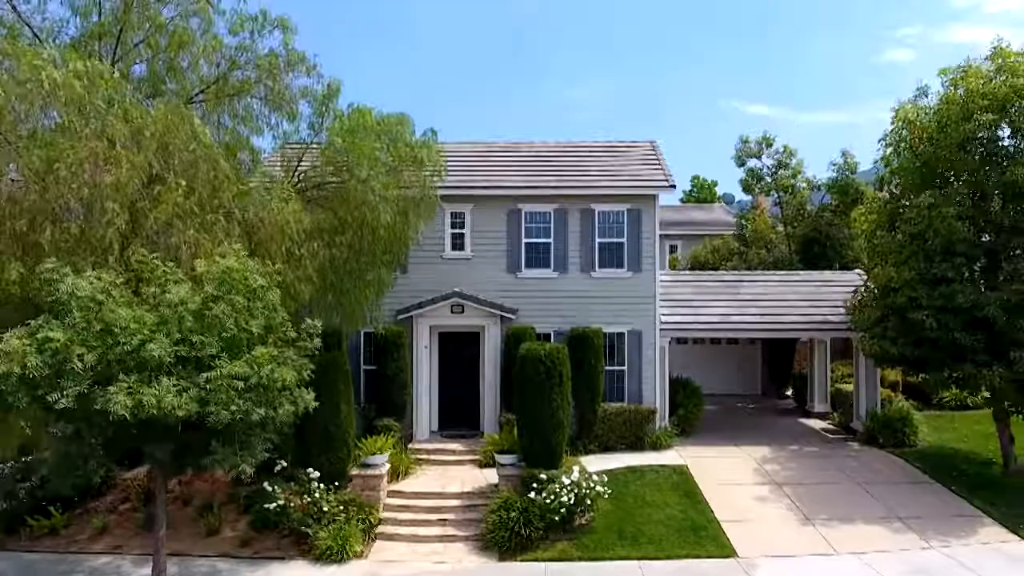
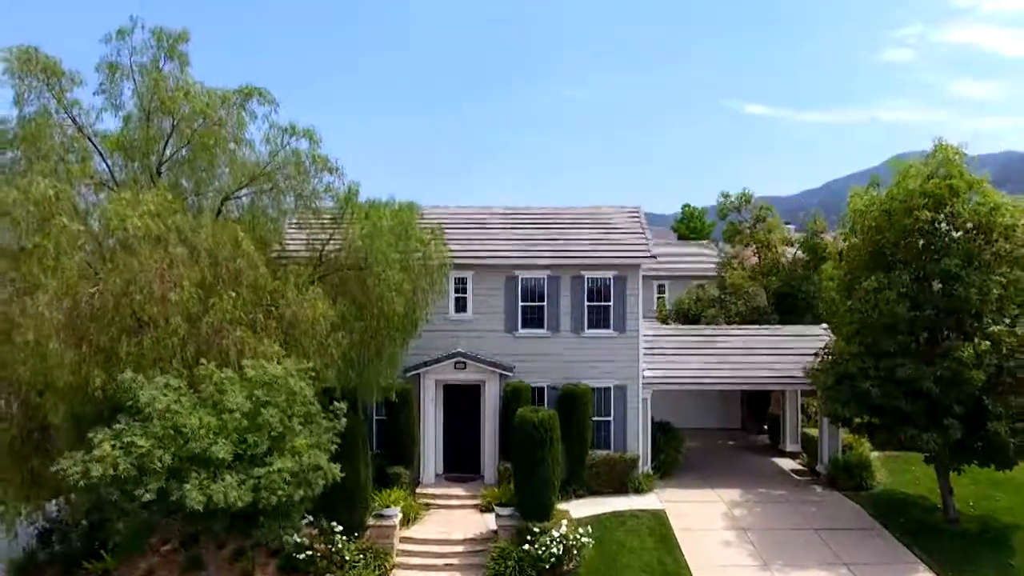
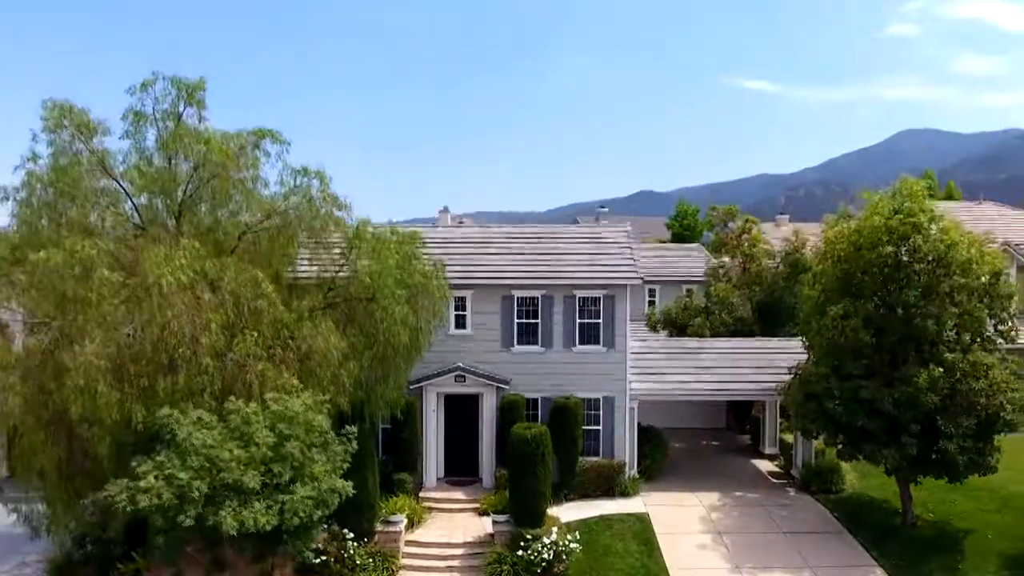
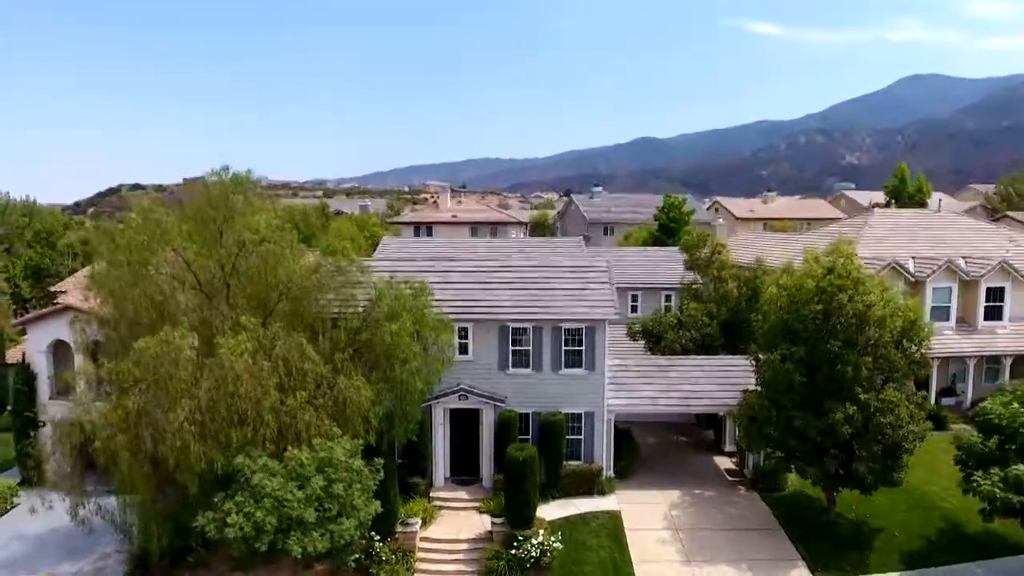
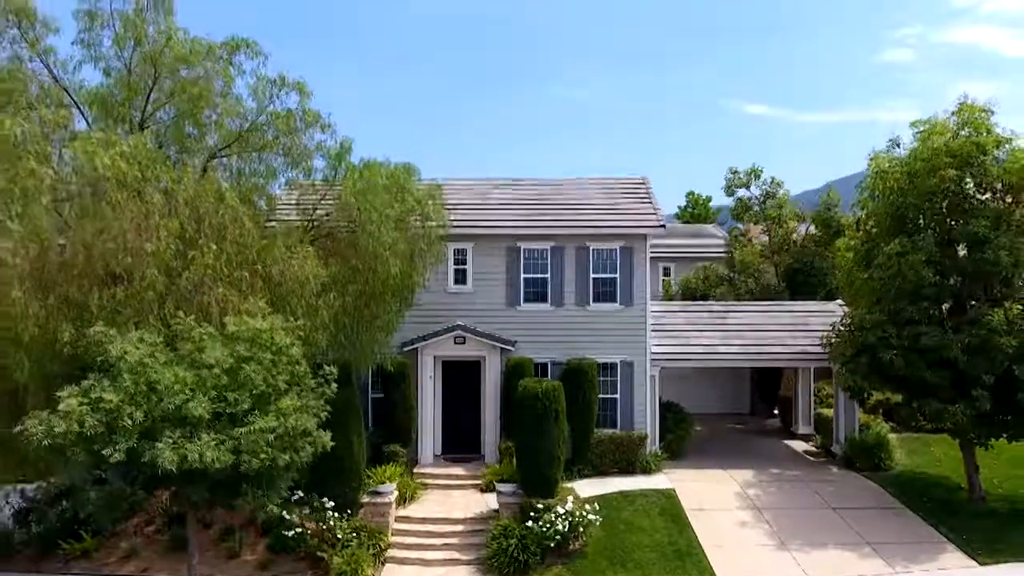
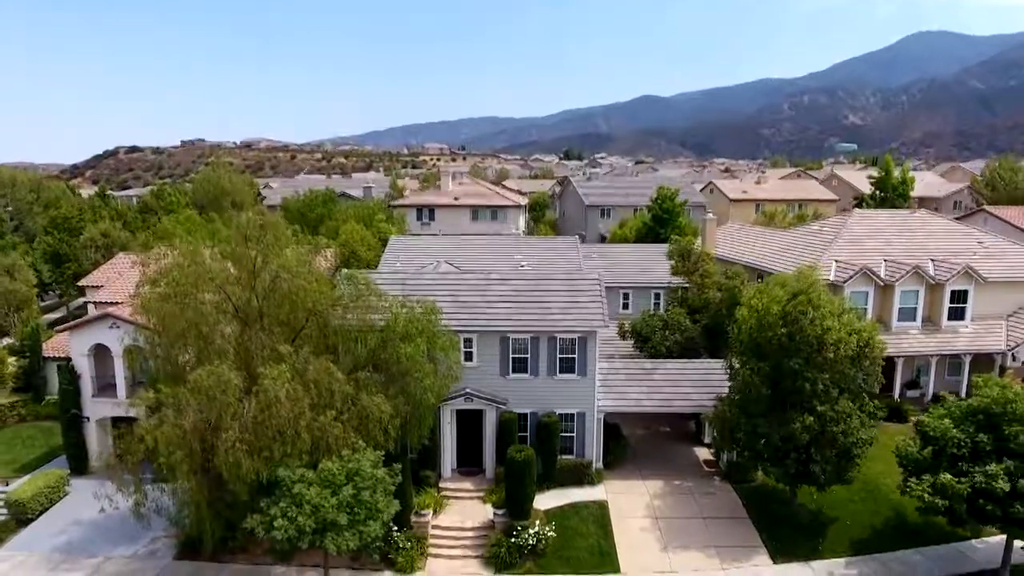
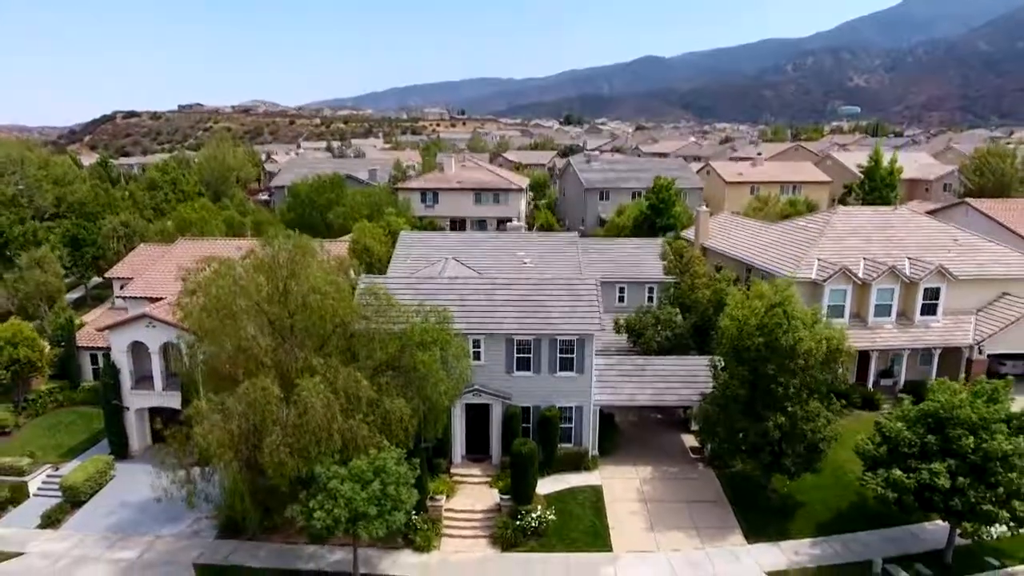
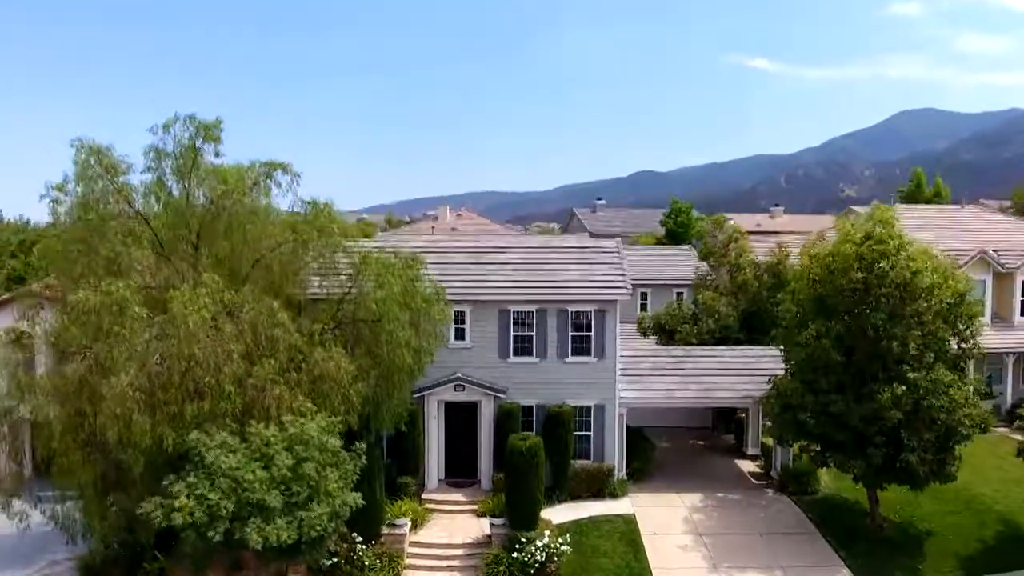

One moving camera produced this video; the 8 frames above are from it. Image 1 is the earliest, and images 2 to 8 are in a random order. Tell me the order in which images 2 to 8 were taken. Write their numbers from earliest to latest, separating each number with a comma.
5, 2, 3, 8, 4, 6, 7
